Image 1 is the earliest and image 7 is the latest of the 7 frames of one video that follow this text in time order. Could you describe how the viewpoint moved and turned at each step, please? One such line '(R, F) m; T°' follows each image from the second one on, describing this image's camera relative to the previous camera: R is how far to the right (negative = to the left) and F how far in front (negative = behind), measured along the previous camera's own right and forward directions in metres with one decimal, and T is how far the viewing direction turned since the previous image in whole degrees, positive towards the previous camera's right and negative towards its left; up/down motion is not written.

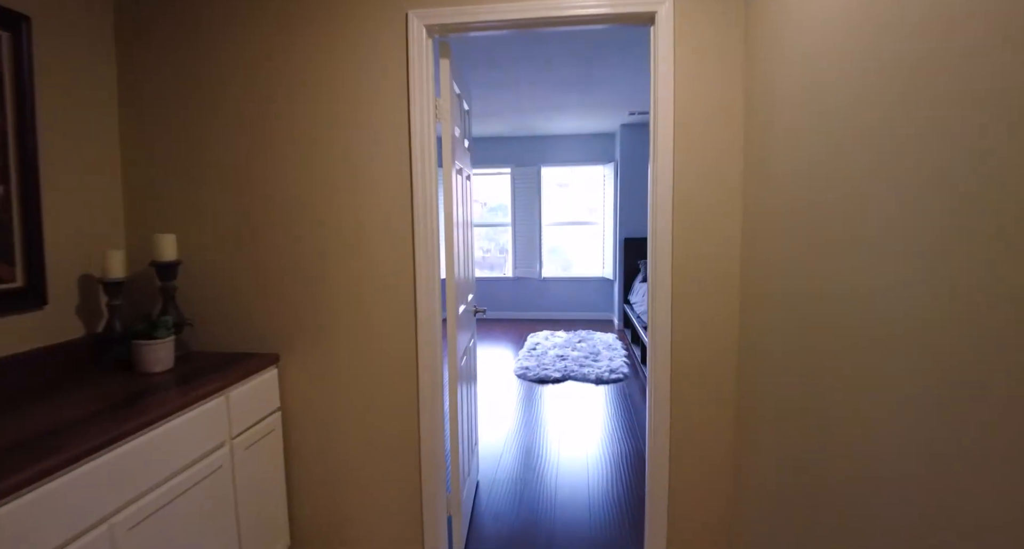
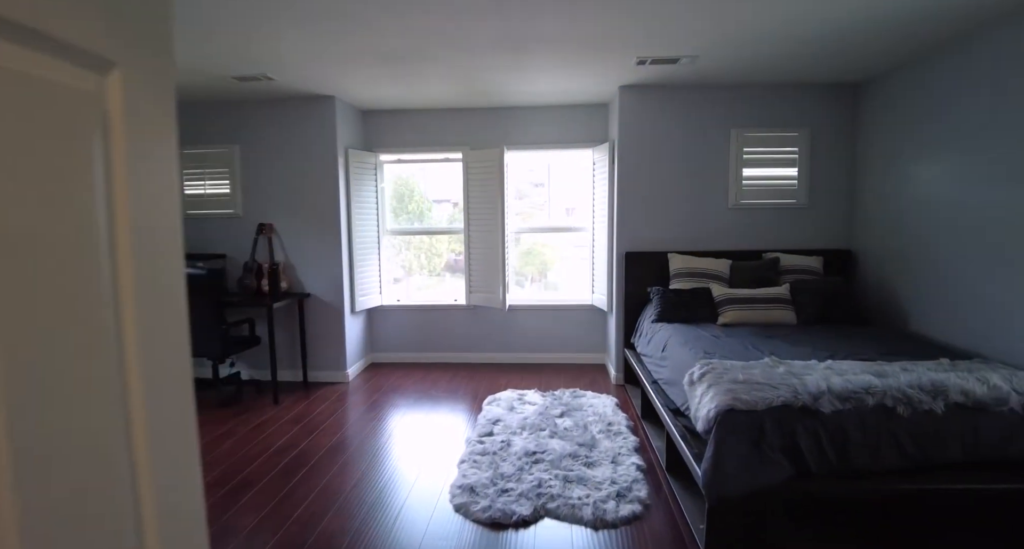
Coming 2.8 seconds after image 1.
(+0.2, +1.7) m; +3°
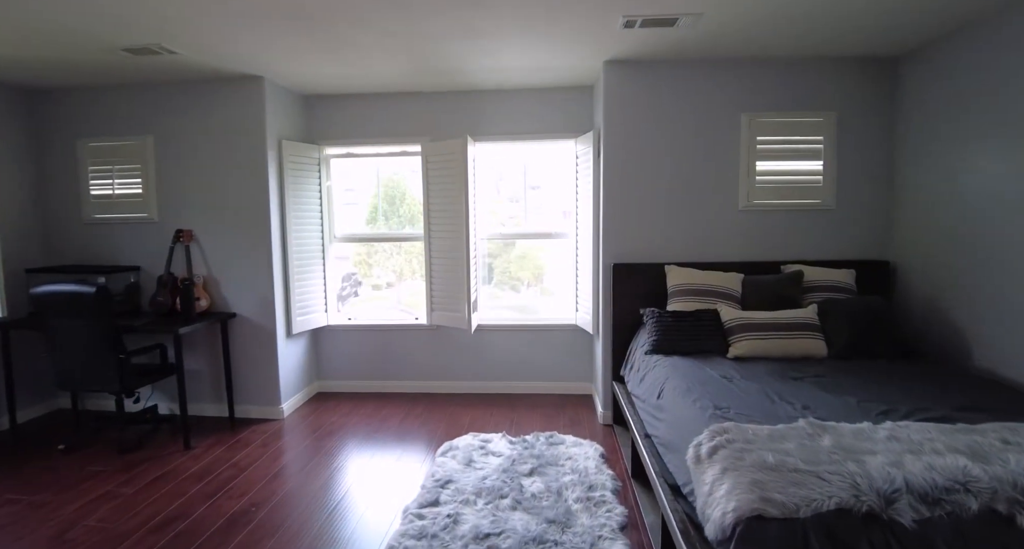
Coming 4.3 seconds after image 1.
(+0.2, +0.6) m; 0°
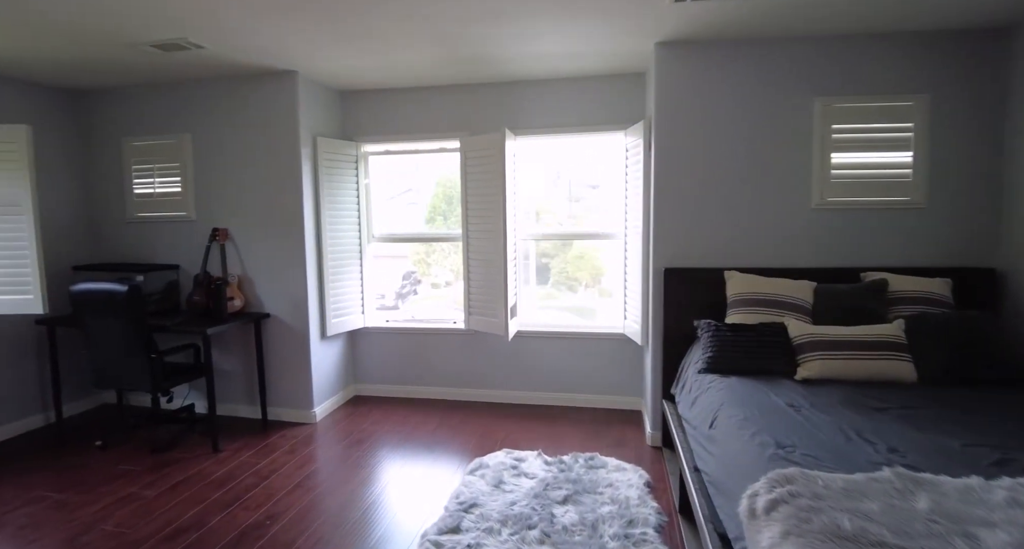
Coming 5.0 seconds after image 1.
(+0.1, +0.2) m; -6°
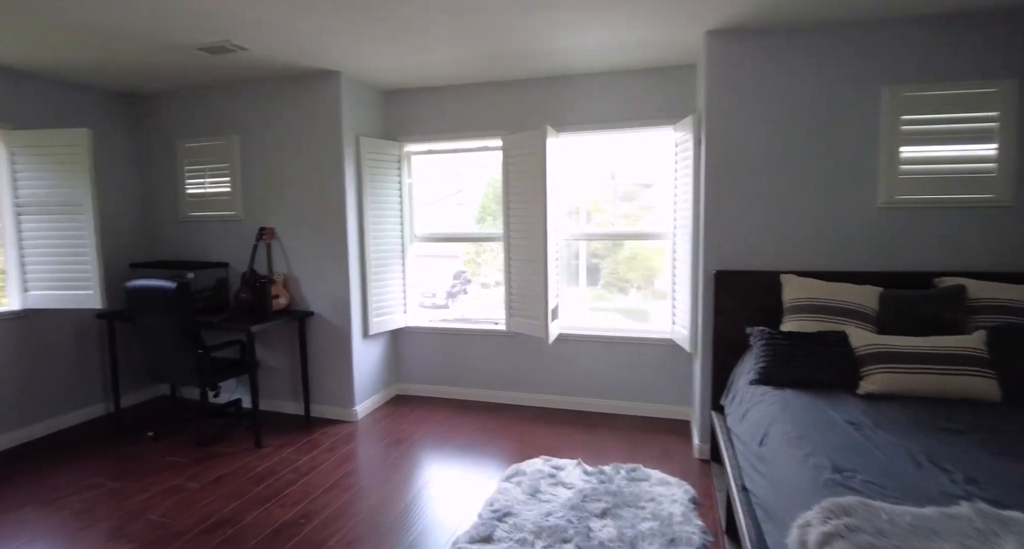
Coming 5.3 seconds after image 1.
(0.0, +0.1) m; -5°
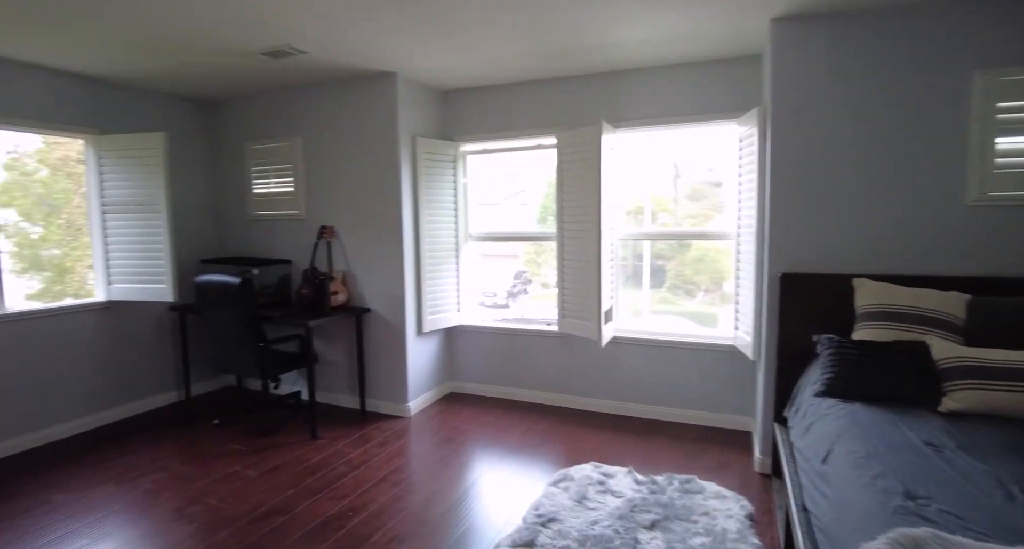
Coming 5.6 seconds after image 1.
(-0.1, 0.0) m; -5°
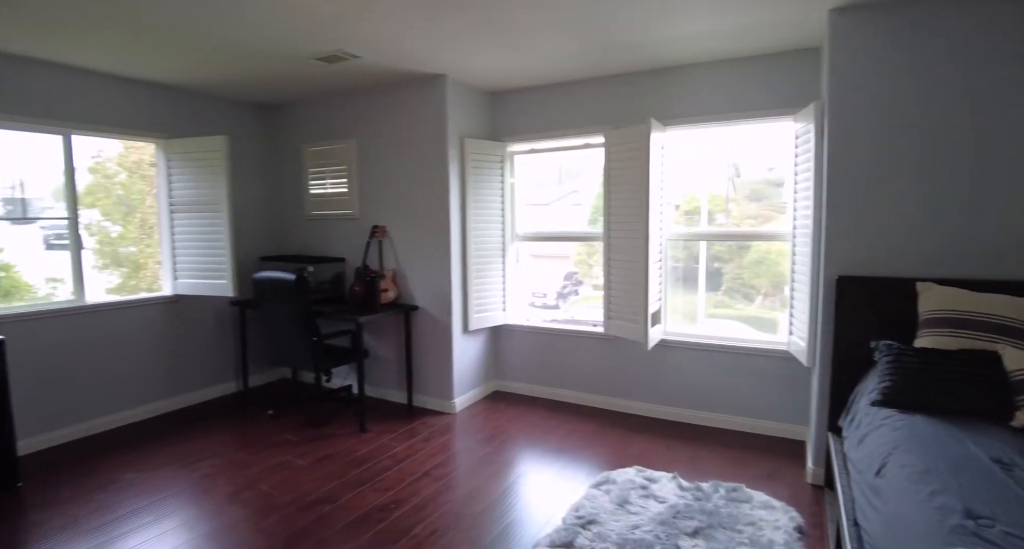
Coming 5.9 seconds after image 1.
(-0.1, 0.0) m; -4°
